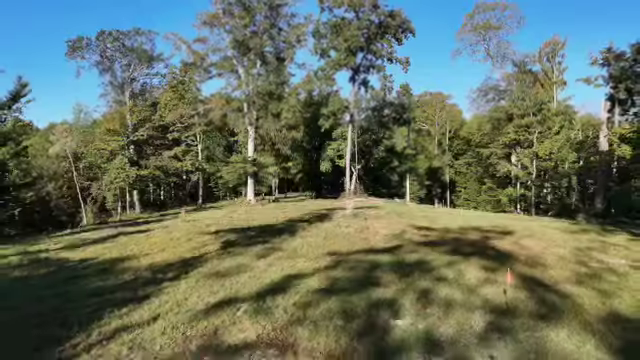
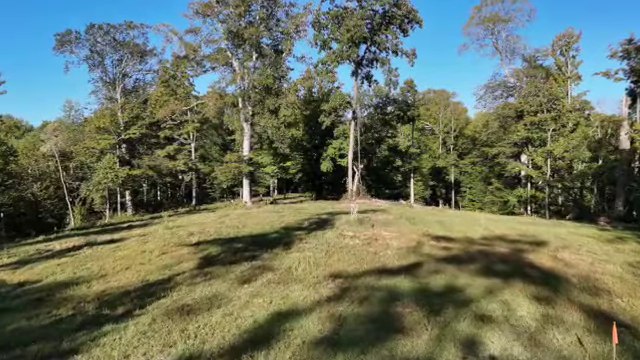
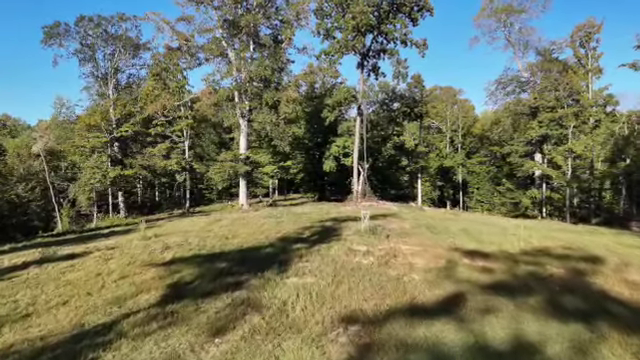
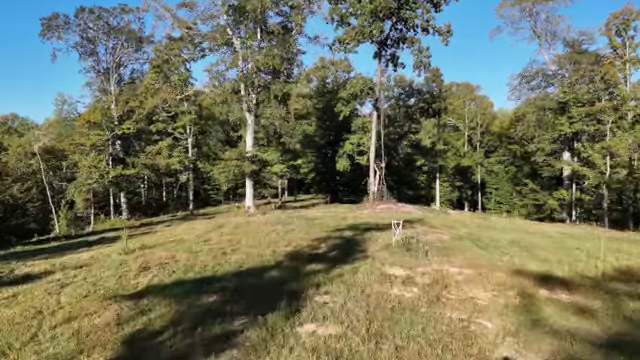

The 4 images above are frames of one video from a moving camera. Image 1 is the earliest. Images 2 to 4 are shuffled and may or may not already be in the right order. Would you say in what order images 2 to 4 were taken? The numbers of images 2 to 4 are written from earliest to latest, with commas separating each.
2, 3, 4
